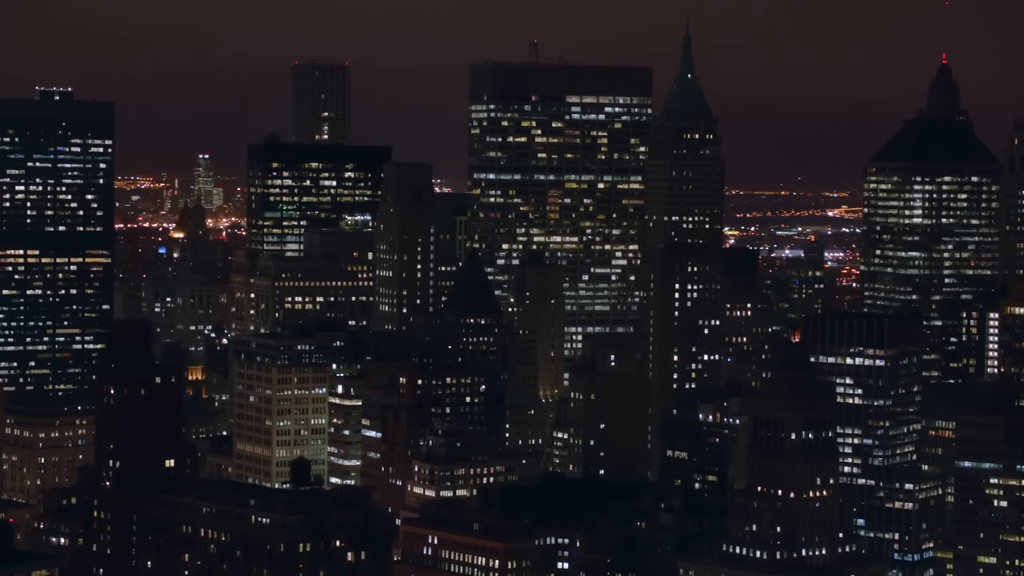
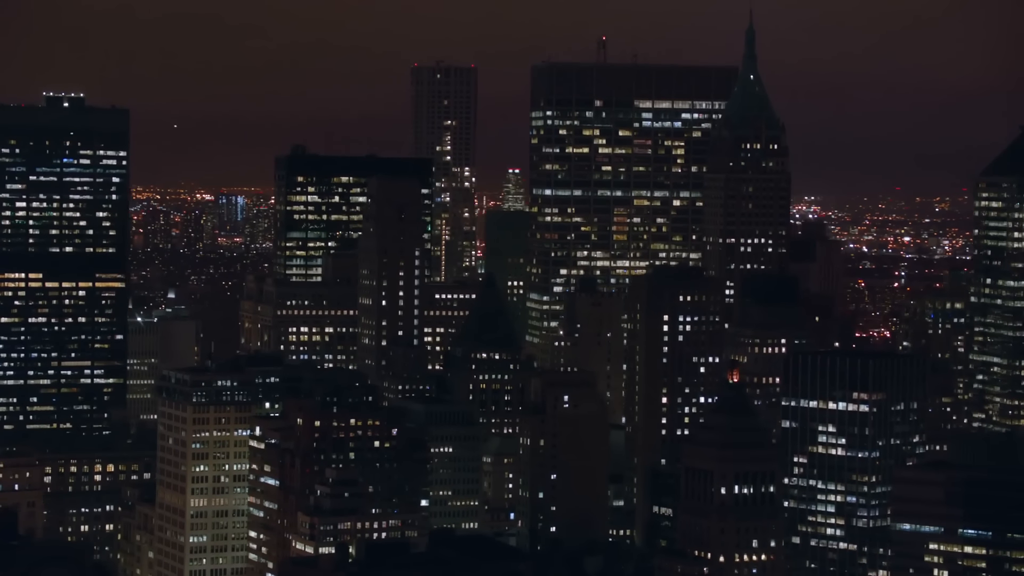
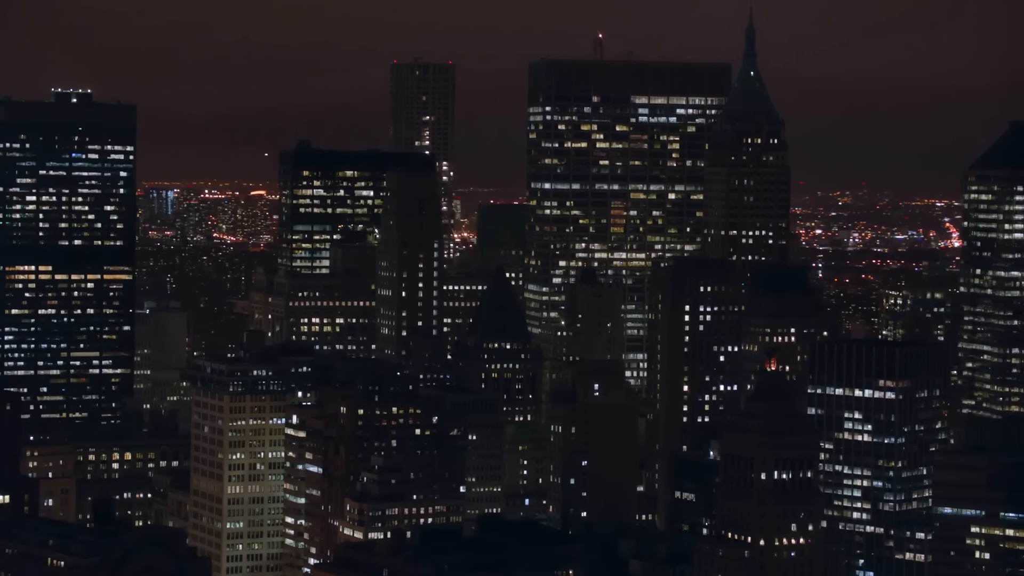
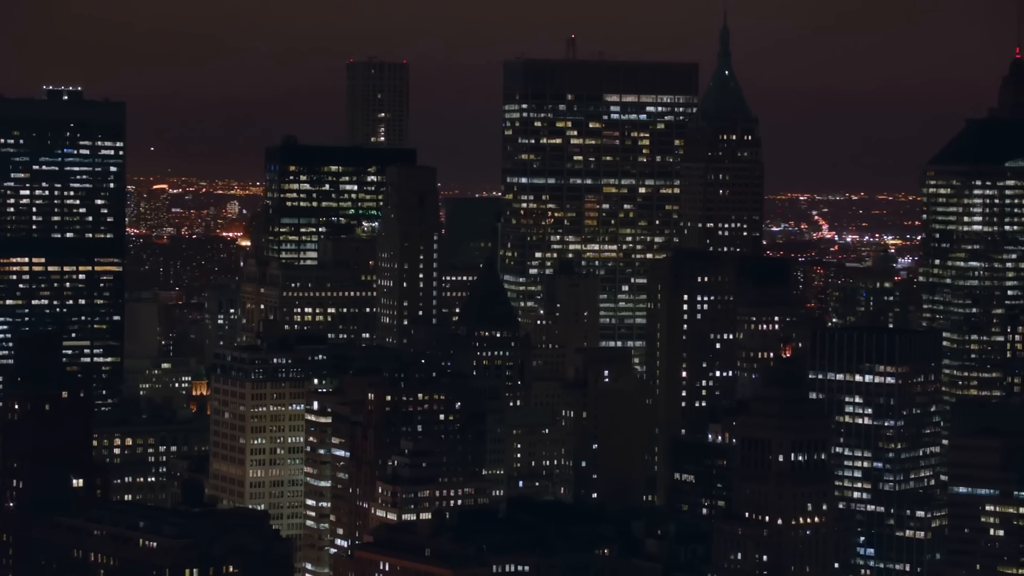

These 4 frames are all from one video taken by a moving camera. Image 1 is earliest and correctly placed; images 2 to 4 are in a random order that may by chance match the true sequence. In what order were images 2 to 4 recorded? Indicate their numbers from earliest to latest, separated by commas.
4, 3, 2
